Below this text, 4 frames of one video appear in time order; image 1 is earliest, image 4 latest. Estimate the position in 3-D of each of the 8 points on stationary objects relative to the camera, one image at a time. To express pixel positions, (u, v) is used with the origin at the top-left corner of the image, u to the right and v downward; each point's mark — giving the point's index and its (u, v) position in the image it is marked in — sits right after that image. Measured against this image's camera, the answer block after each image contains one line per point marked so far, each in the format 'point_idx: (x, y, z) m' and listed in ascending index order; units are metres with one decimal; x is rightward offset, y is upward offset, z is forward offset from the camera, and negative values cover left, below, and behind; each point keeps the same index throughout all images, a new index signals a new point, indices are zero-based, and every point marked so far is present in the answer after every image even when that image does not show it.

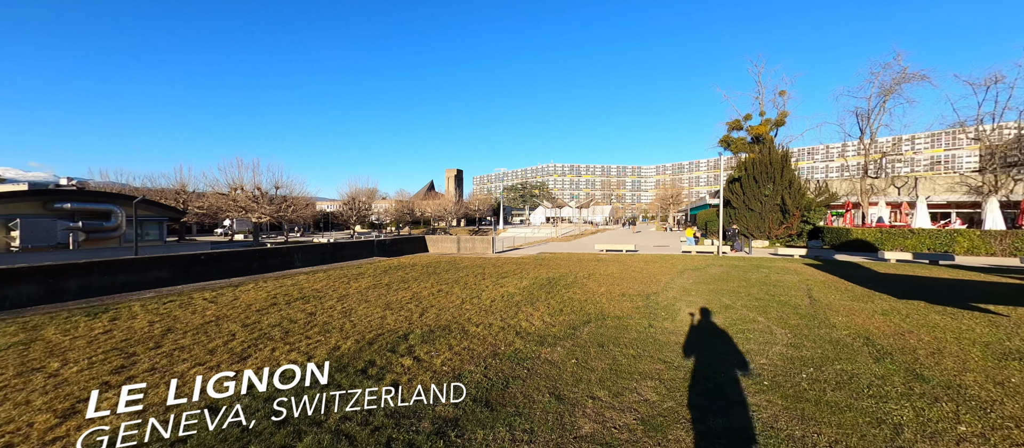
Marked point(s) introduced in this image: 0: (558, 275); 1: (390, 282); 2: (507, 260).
0: (+1.3, -1.4, +10.6) m
1: (-3.1, -1.5, +9.6) m
2: (-0.2, -1.4, +15.2) m
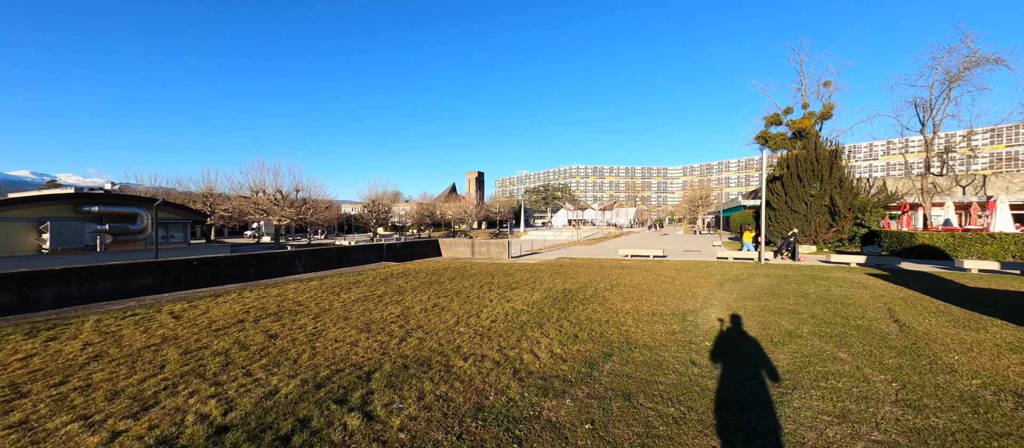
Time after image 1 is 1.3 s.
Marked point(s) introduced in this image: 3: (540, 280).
0: (+1.6, -1.5, +9.2) m
1: (-2.9, -1.6, +8.5) m
2: (+0.4, -1.6, +13.9) m
3: (+0.8, -1.5, +10.5) m
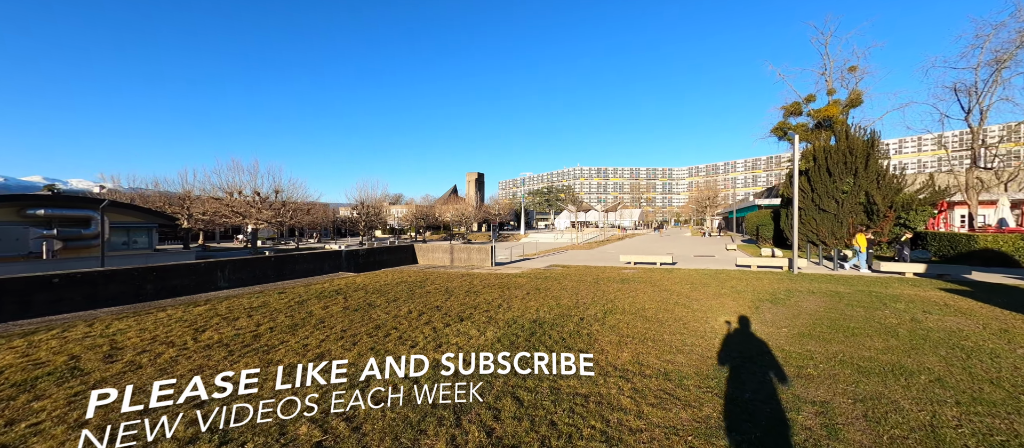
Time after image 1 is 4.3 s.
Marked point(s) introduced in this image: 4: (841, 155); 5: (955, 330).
0: (+0.7, -1.6, +6.5) m
1: (-3.7, -1.6, +5.9) m
2: (-0.4, -1.6, +11.2) m
3: (0.0, -1.6, +7.8) m
4: (+15.9, +3.3, +18.4) m
5: (+6.9, -1.6, +5.9) m
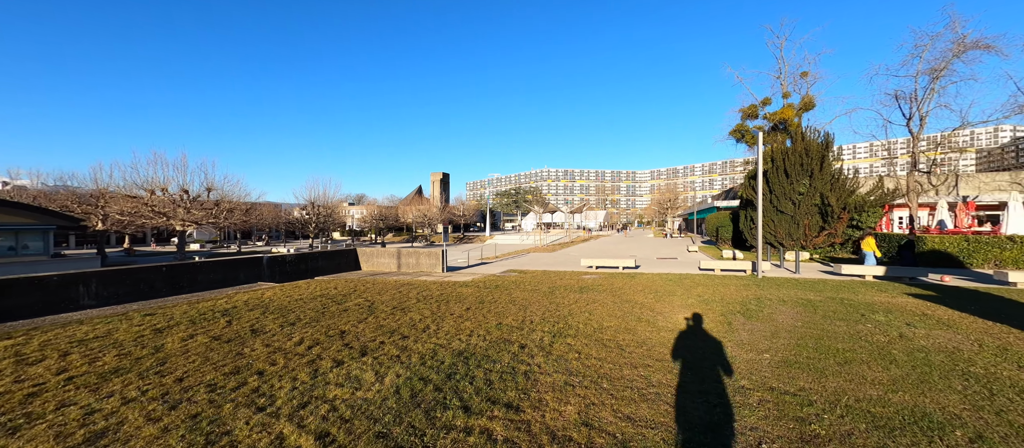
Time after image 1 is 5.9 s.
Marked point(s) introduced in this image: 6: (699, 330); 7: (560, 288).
0: (-0.3, -1.6, +5.1) m
1: (-4.7, -1.6, +4.1) m
2: (-1.8, -1.7, +9.7) m
3: (-1.2, -1.6, +6.3) m
4: (+13.7, +3.2, +18.3) m
5: (+5.9, -1.7, +5.1) m
6: (+3.0, -1.7, +6.1) m
7: (+1.2, -1.7, +10.0) m
